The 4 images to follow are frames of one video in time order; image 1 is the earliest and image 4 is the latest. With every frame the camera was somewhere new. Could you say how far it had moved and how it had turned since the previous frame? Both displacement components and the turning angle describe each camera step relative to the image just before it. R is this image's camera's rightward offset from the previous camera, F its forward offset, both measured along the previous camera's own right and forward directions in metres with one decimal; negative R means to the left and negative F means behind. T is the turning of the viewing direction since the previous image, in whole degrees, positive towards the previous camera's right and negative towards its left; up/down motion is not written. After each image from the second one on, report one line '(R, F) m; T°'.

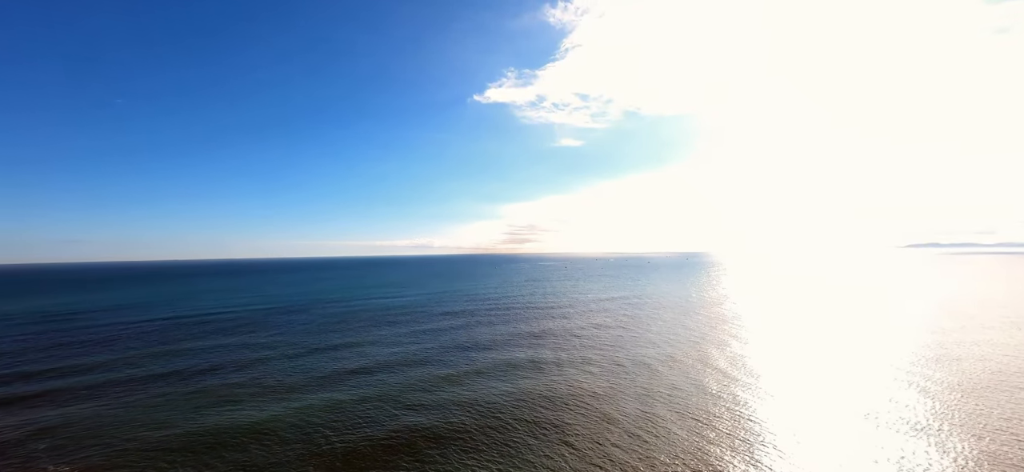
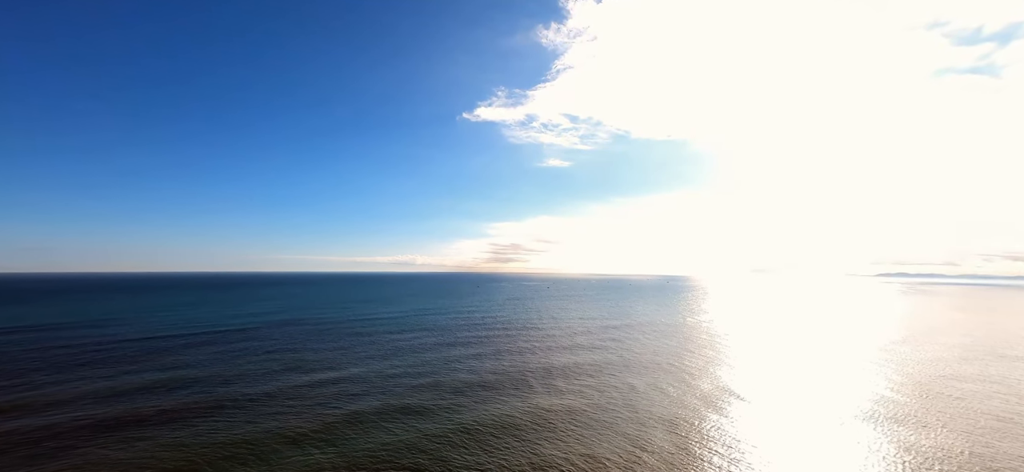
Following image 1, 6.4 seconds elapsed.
(-3.1, +3.4) m; +3°
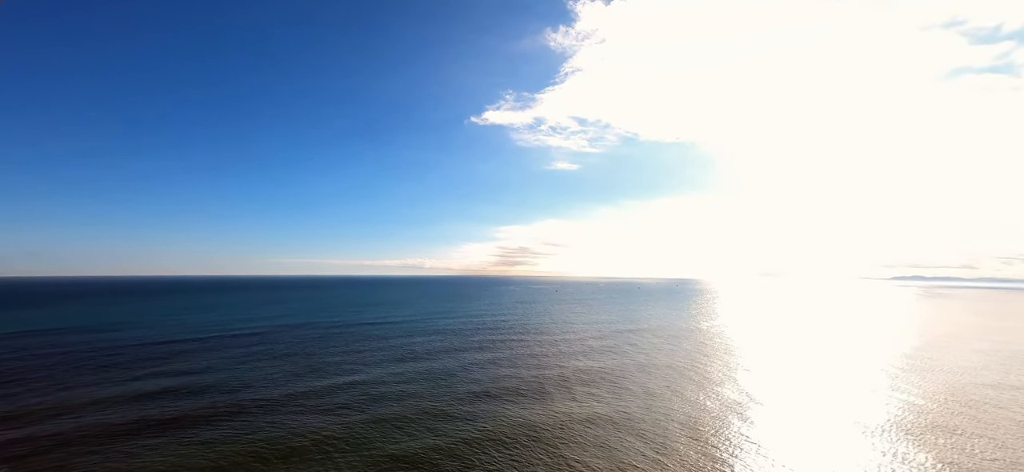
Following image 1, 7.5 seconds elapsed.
(-0.8, +0.2) m; -1°
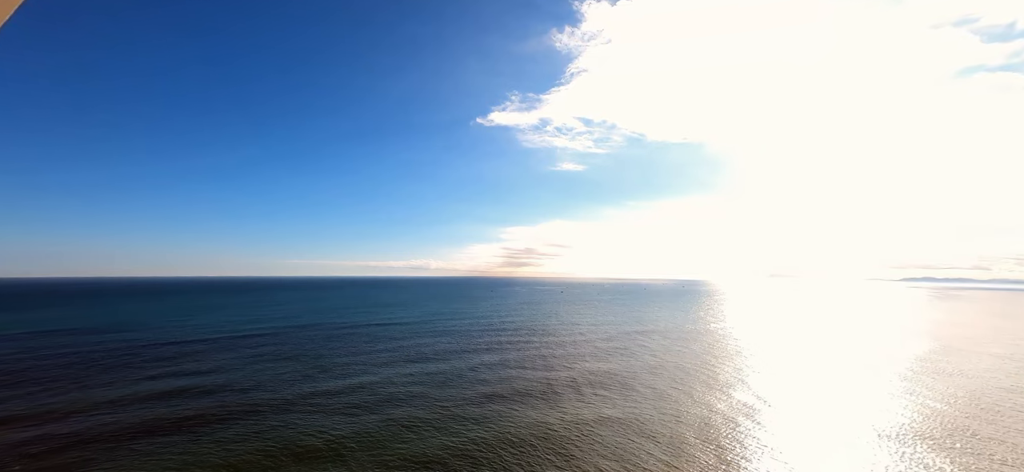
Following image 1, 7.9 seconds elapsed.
(-0.3, 0.0) m; -1°
